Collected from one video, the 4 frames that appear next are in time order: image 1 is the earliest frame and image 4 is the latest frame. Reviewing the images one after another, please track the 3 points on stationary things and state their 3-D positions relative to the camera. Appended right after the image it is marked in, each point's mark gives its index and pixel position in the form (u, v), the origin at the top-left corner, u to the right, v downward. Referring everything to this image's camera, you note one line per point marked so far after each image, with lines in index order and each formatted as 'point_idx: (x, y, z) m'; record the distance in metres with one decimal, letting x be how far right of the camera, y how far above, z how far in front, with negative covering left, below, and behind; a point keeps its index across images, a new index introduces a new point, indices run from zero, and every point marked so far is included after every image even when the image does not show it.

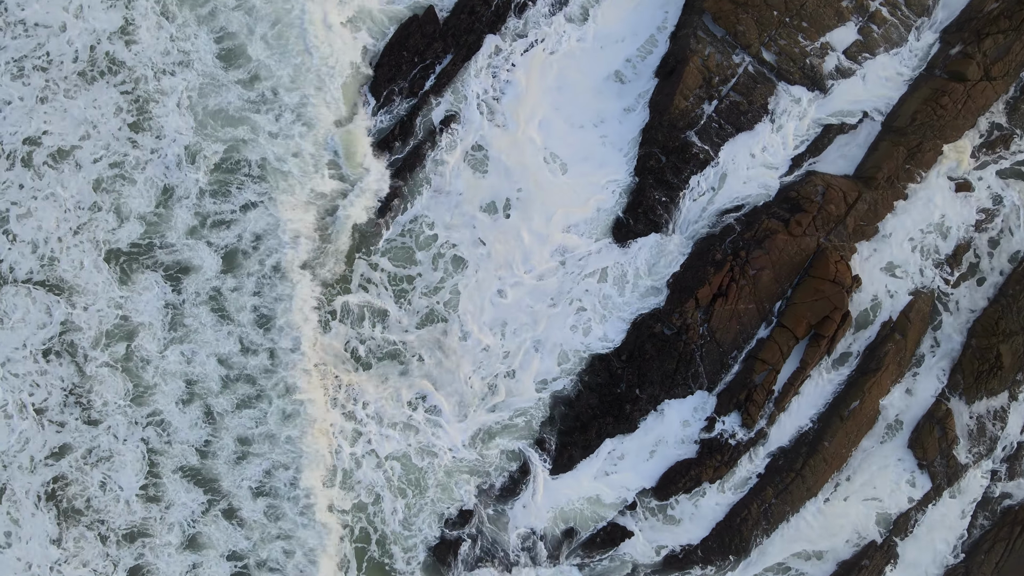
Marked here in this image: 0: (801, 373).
0: (+8.4, -2.5, +17.2) m
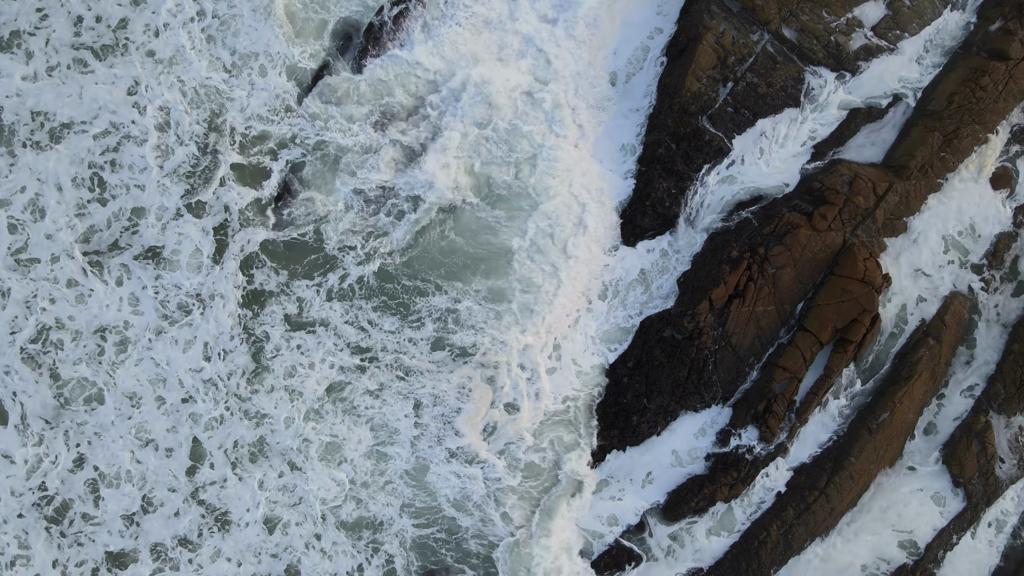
0: (+8.3, -2.5, +15.6) m
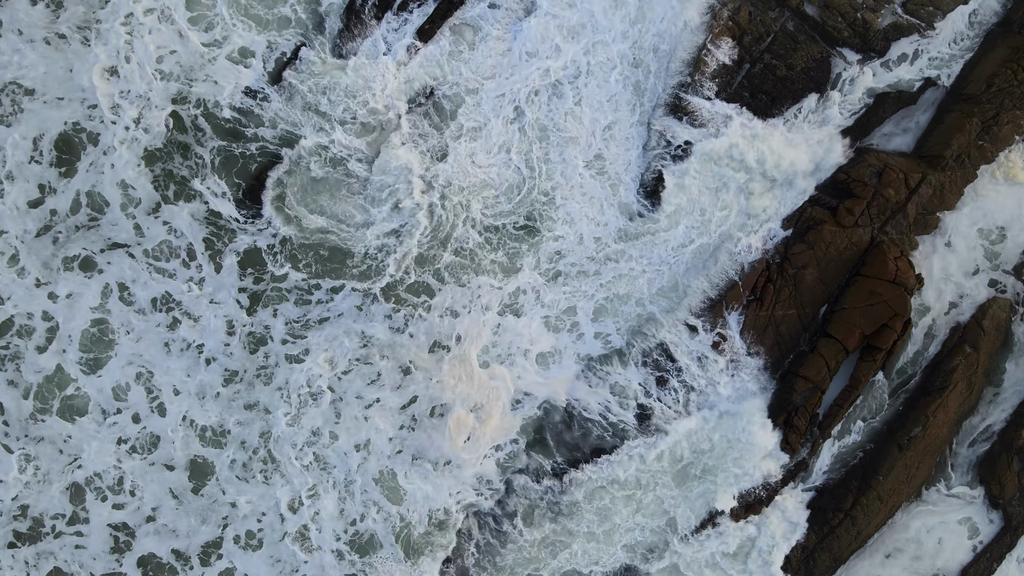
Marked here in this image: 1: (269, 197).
0: (+8.2, -2.6, +14.3) m
1: (-5.9, +2.2, +14.3) m
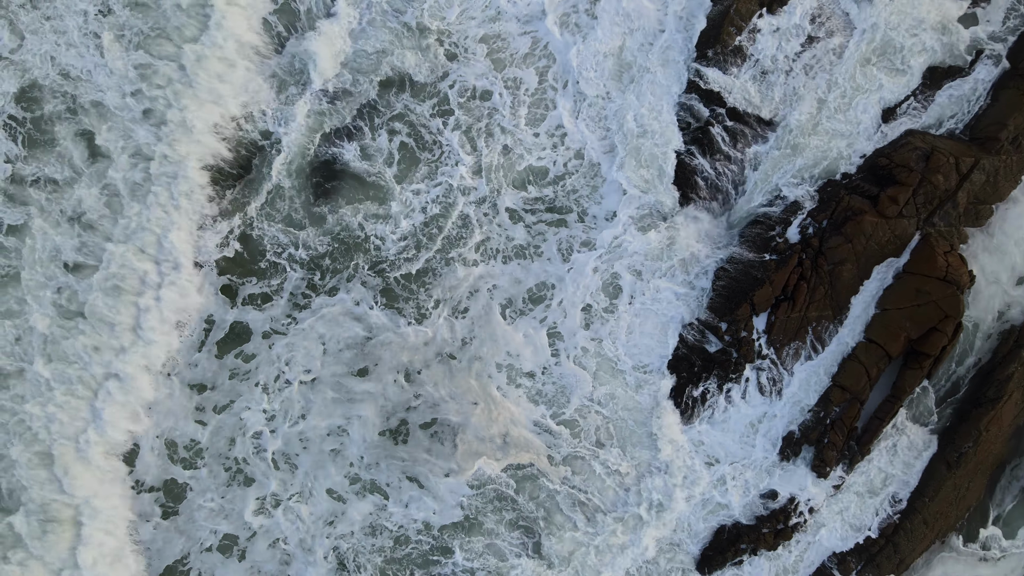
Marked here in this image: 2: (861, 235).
0: (+8.3, -2.5, +12.8) m
1: (-5.8, +2.3, +13.1) m
2: (+7.4, +1.1, +12.5) m
